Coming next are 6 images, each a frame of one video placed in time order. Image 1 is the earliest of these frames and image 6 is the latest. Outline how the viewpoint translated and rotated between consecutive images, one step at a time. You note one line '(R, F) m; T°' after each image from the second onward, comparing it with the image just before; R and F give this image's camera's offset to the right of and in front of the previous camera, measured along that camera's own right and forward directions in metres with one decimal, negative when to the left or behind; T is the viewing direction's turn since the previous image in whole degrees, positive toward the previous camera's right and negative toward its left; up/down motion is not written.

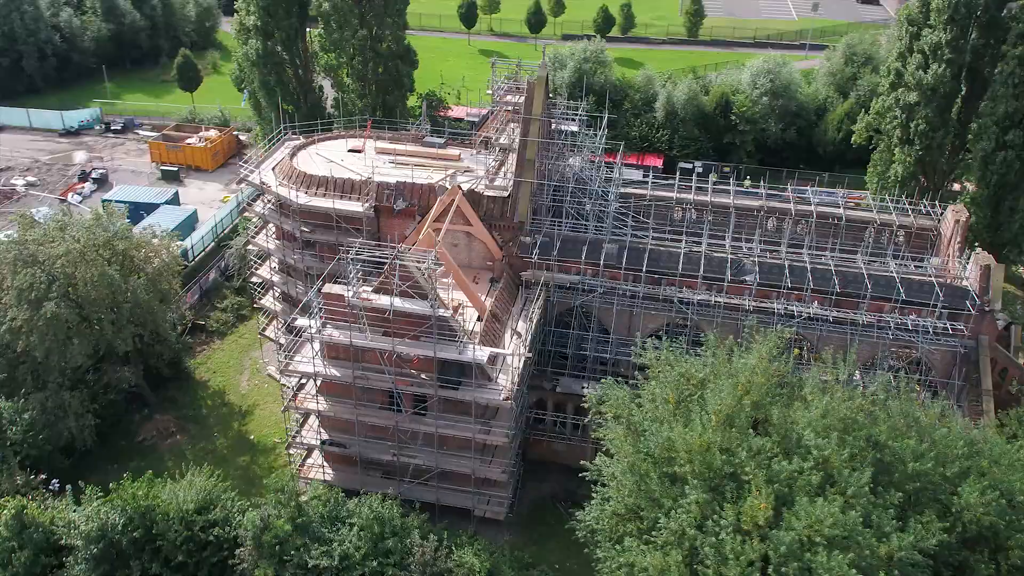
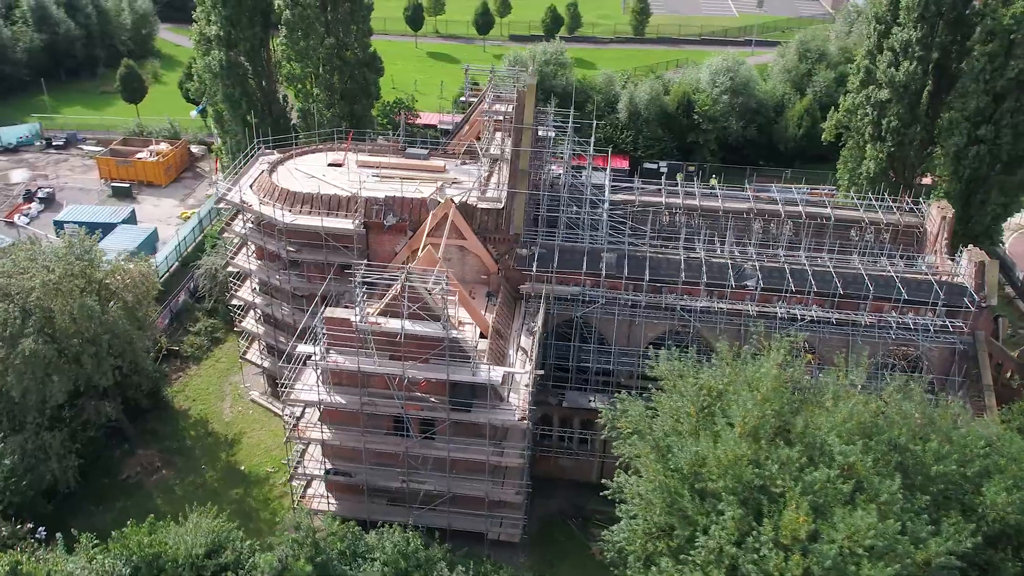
(-2.0, +0.8) m; +4°
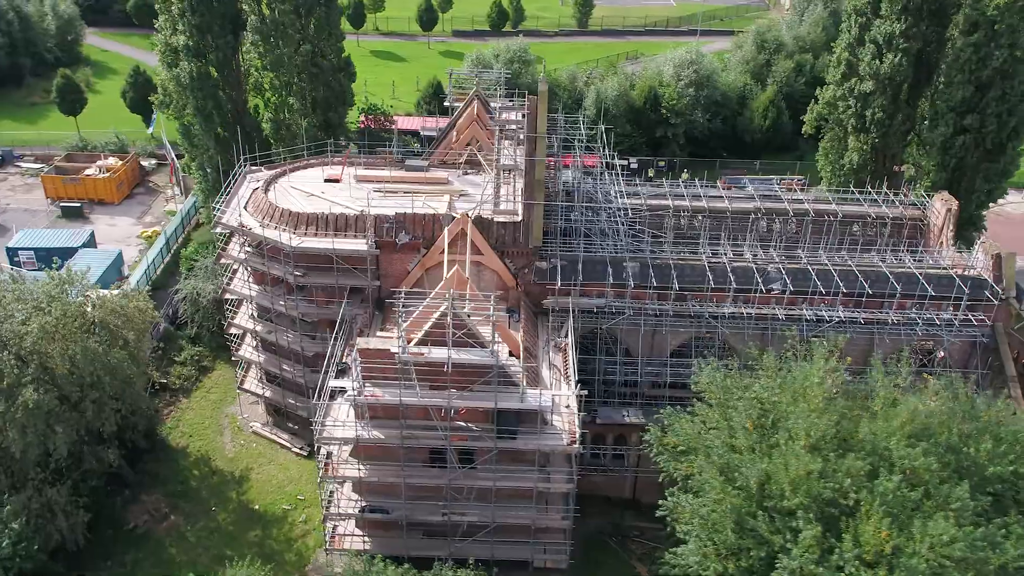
(-3.1, +1.2) m; +5°
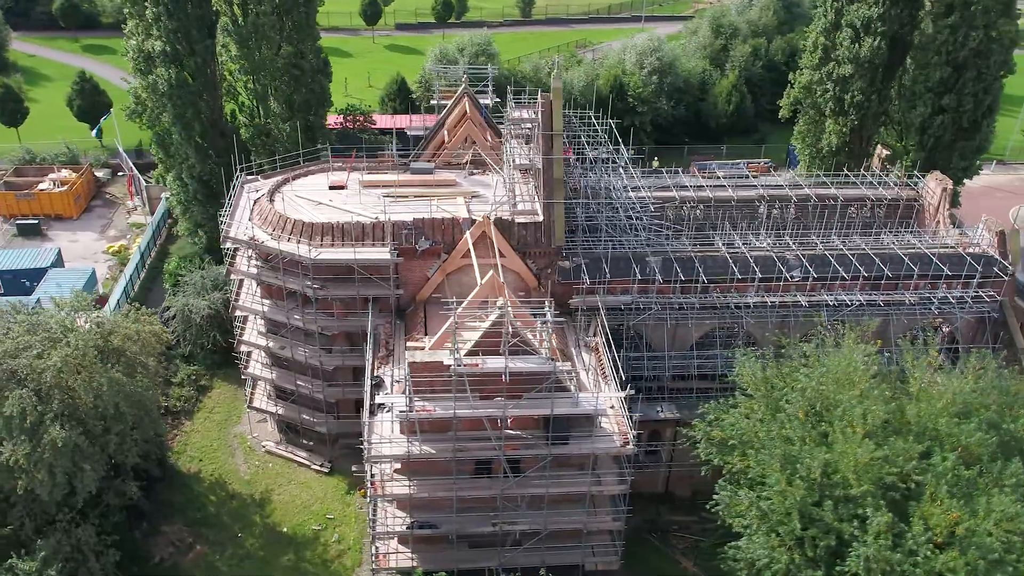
(-3.1, +0.6) m; +5°
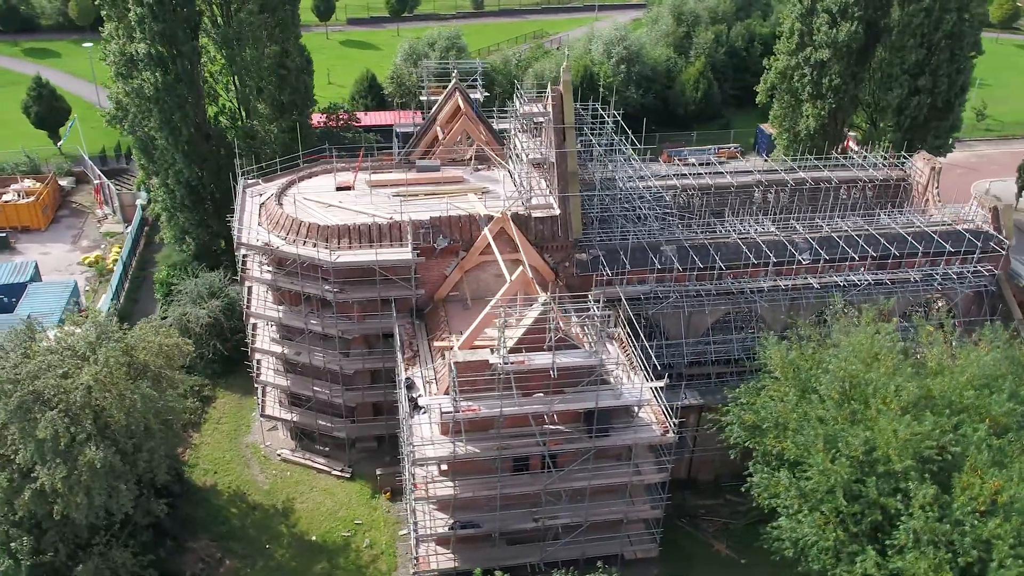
(-2.5, +0.1) m; +4°
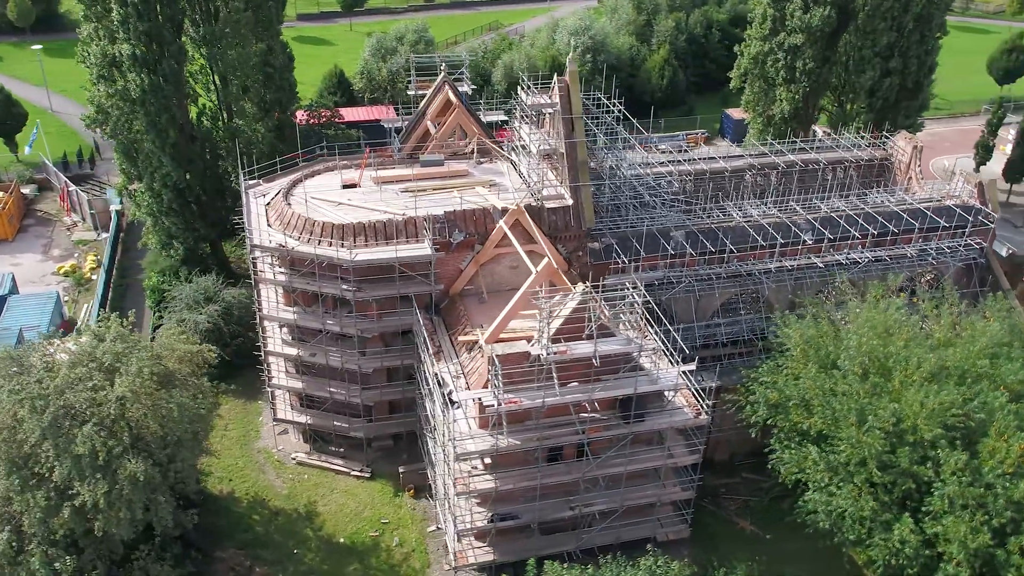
(-2.5, 0.0) m; +4°
